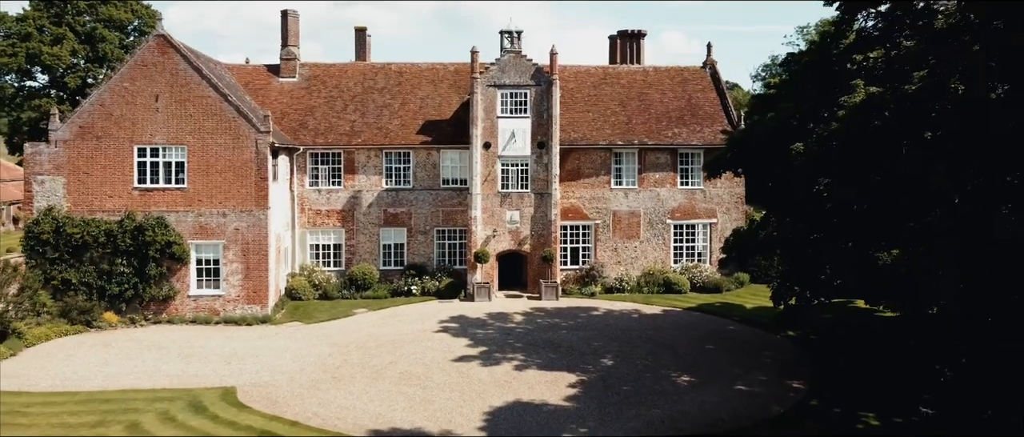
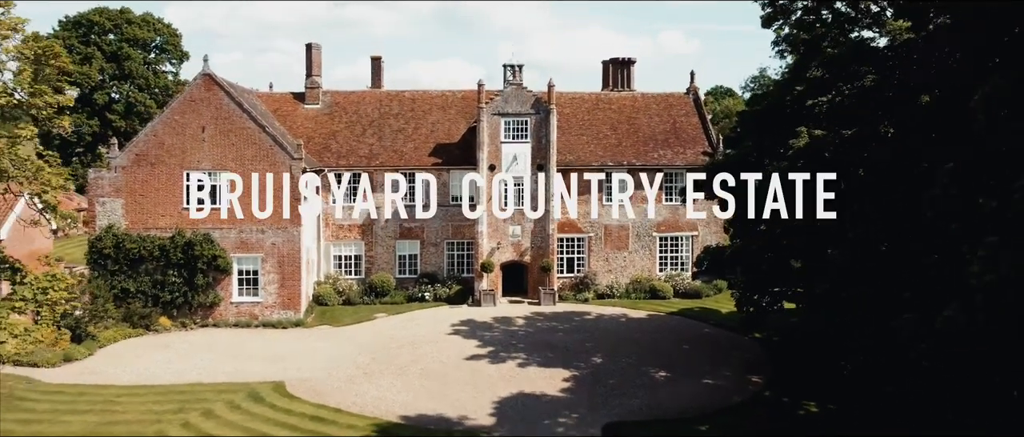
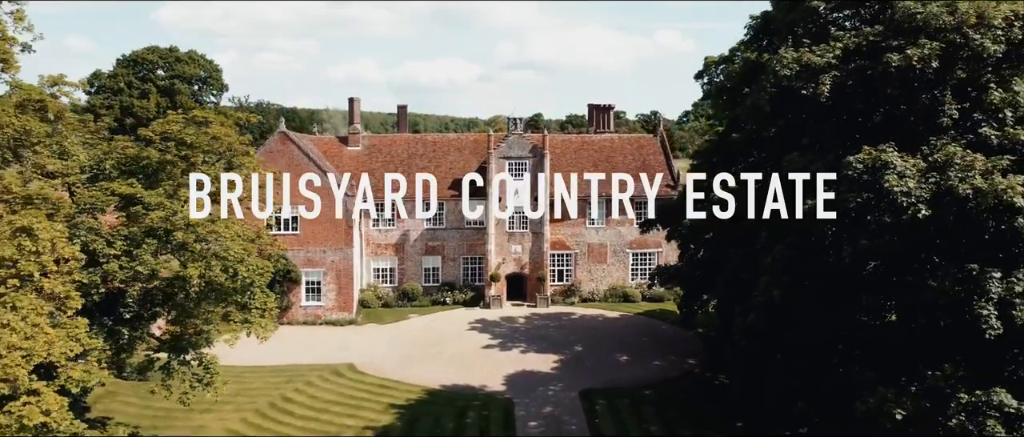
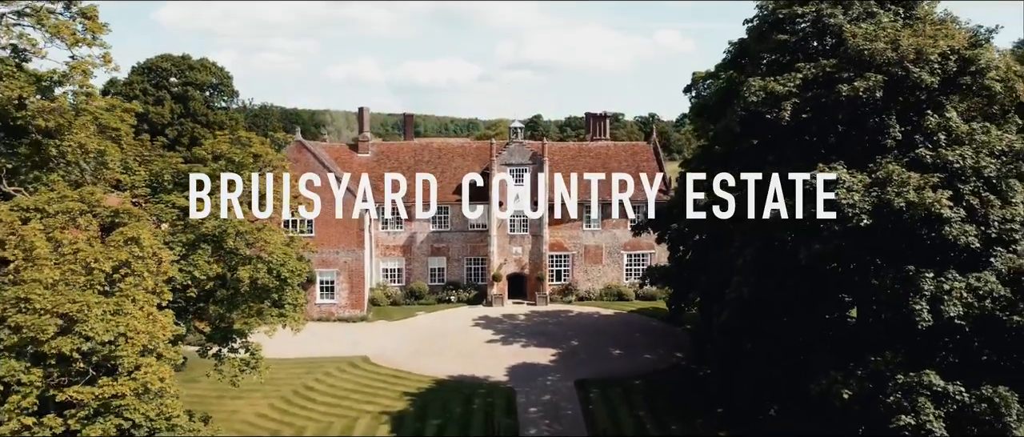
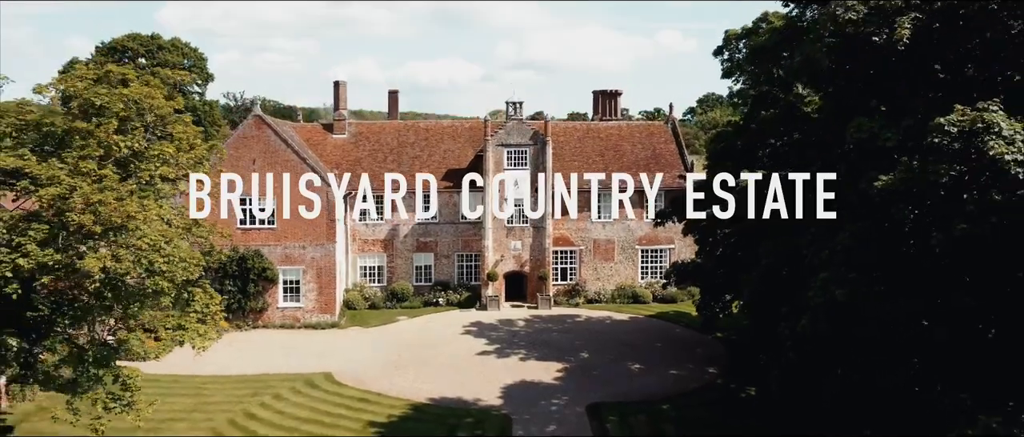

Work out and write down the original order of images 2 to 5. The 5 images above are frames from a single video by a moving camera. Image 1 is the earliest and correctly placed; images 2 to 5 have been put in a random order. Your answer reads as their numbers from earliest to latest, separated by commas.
2, 5, 3, 4
